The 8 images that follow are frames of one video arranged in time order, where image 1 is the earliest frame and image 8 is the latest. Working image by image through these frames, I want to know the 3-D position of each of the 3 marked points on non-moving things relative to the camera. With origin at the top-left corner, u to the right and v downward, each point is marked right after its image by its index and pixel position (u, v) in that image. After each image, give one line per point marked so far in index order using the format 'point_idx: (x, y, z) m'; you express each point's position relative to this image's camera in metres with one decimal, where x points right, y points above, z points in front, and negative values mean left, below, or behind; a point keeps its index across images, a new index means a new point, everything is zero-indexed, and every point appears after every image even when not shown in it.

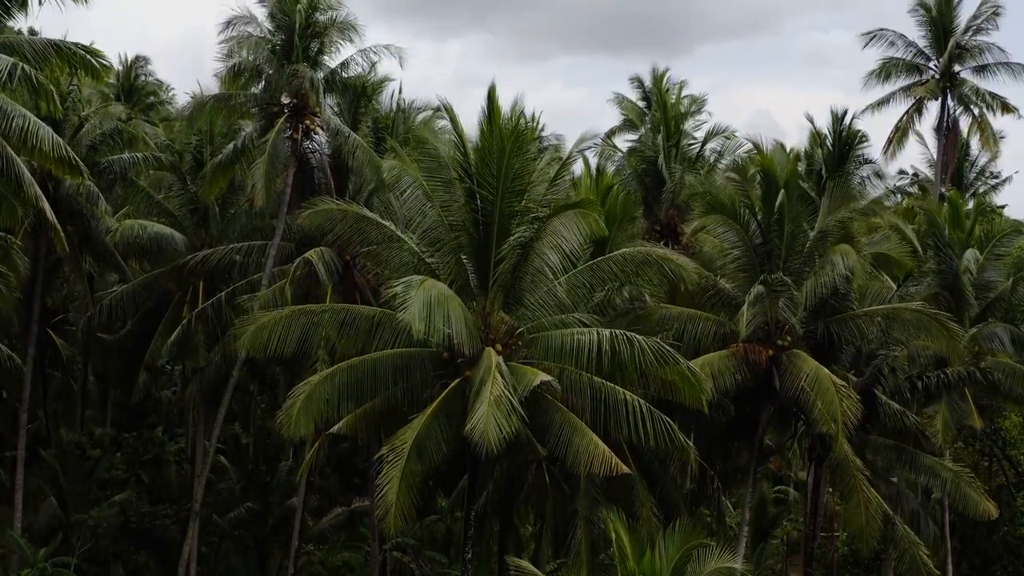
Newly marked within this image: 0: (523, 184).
0: (+0.2, +1.6, +12.7) m
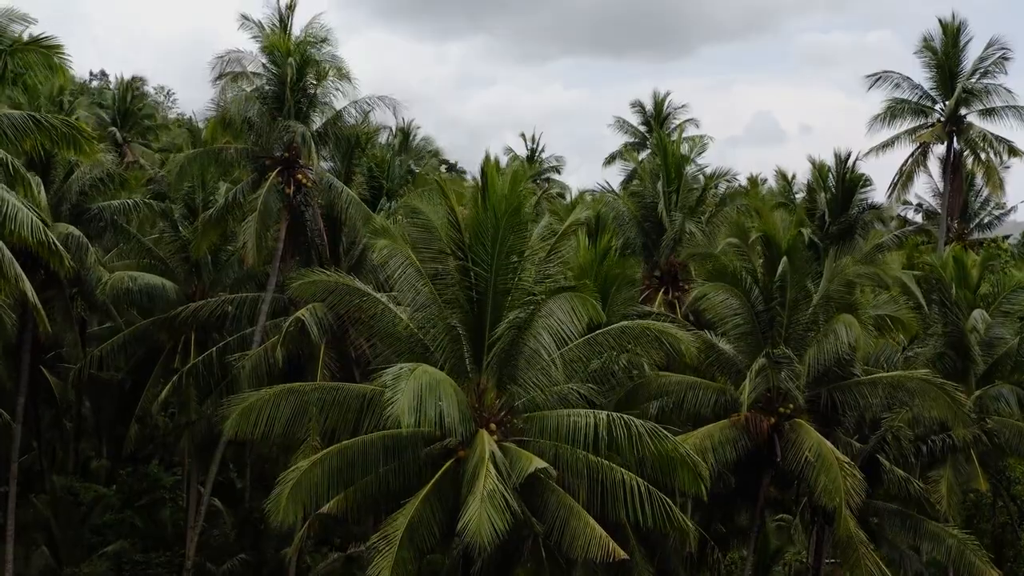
0: (+0.1, +0.4, +12.4) m
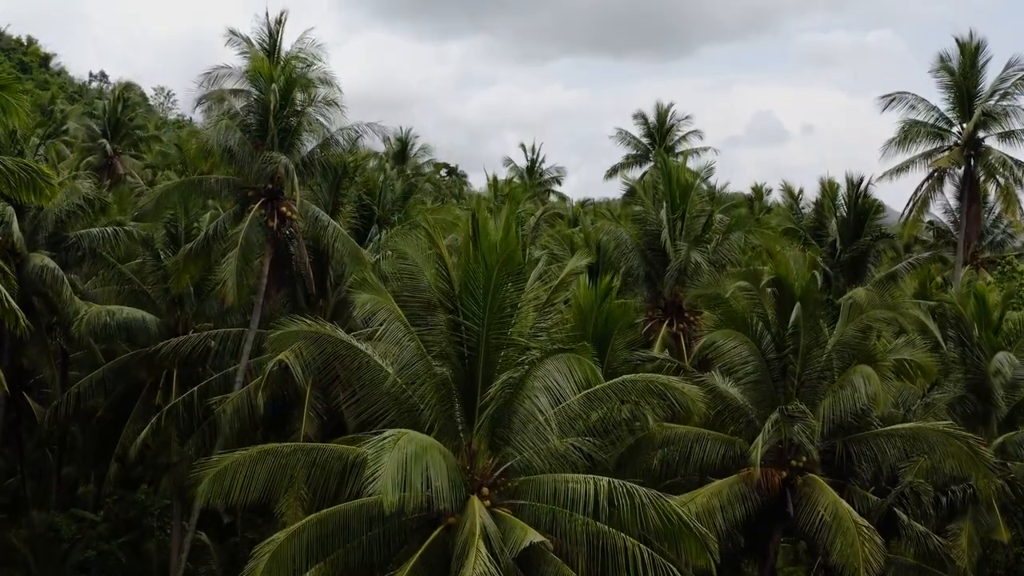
0: (0.0, -0.3, +11.5) m
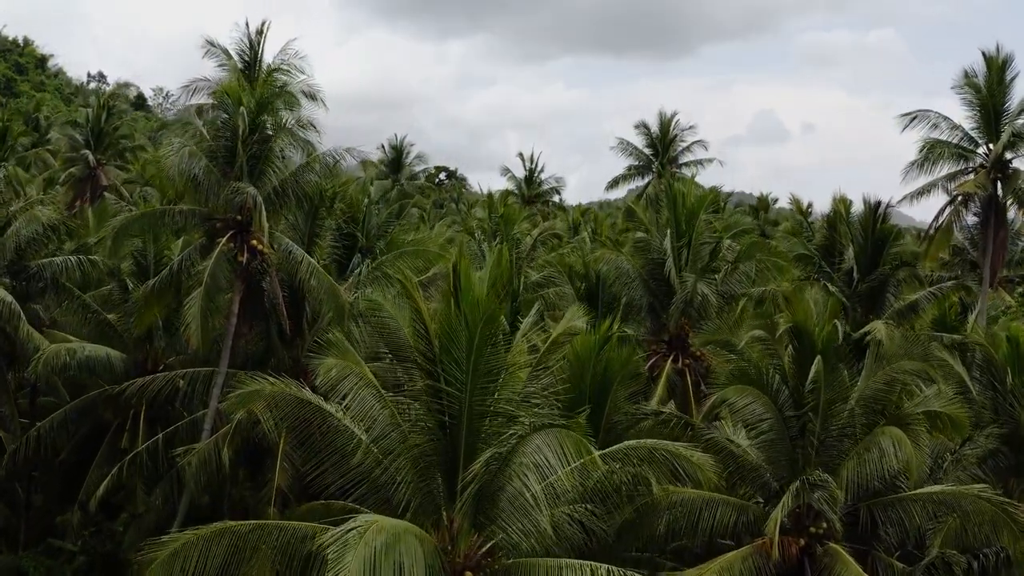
0: (-0.2, -1.1, +10.1) m
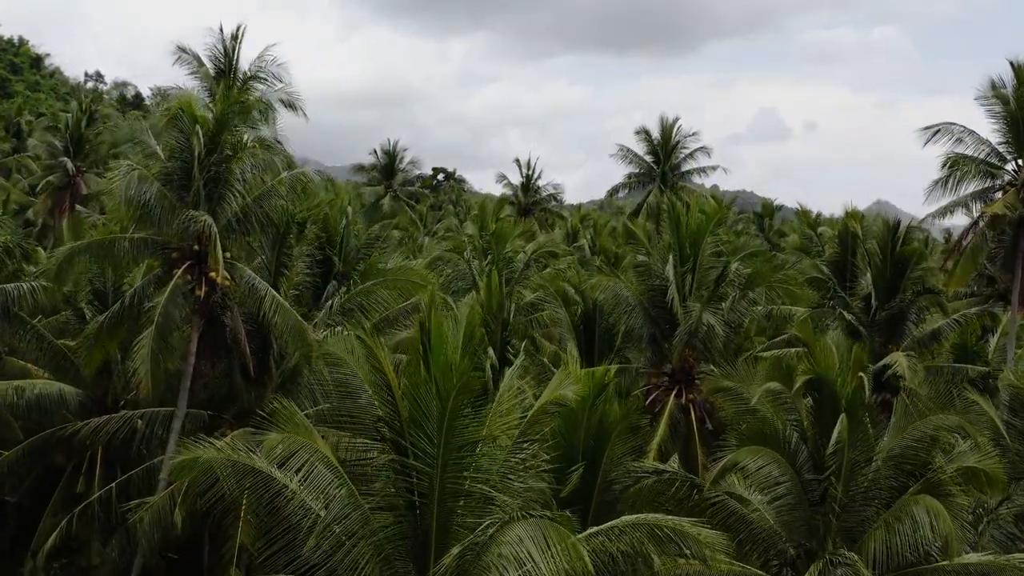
0: (-0.4, -1.7, +8.7) m
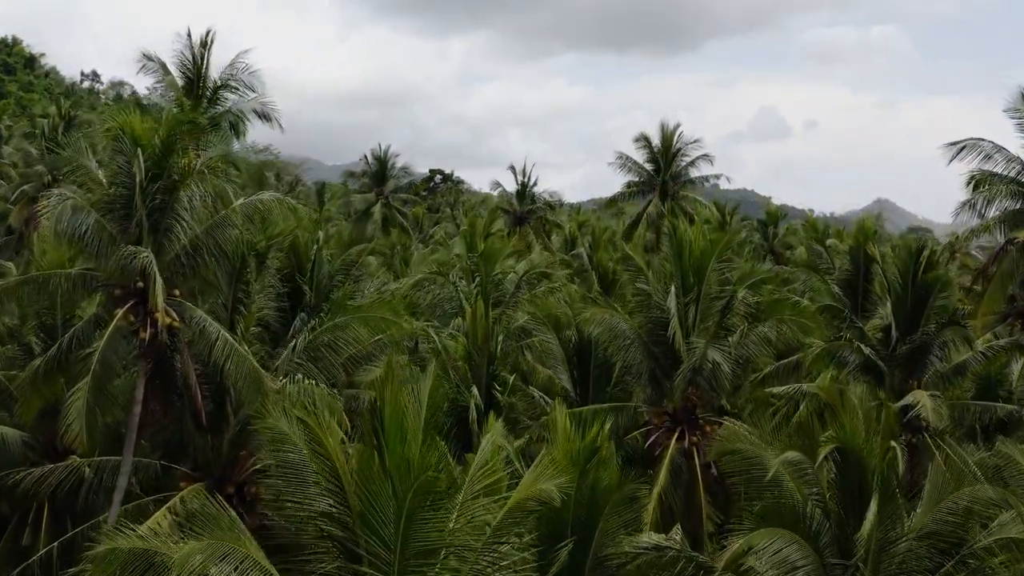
0: (-0.7, -2.3, +7.2) m
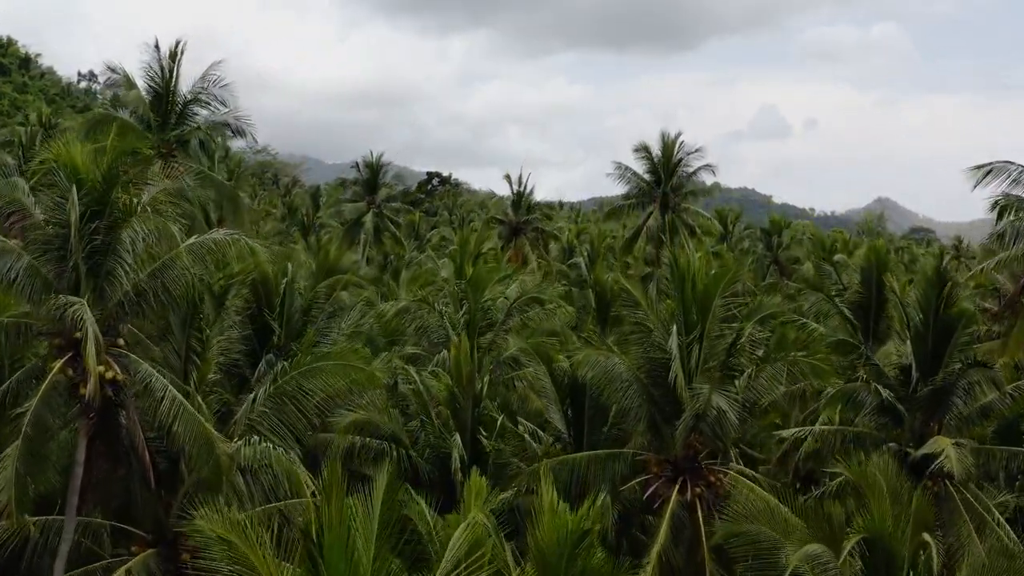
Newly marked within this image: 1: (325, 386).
0: (-0.9, -3.0, +6.0) m
1: (-2.8, -1.4, +12.7) m
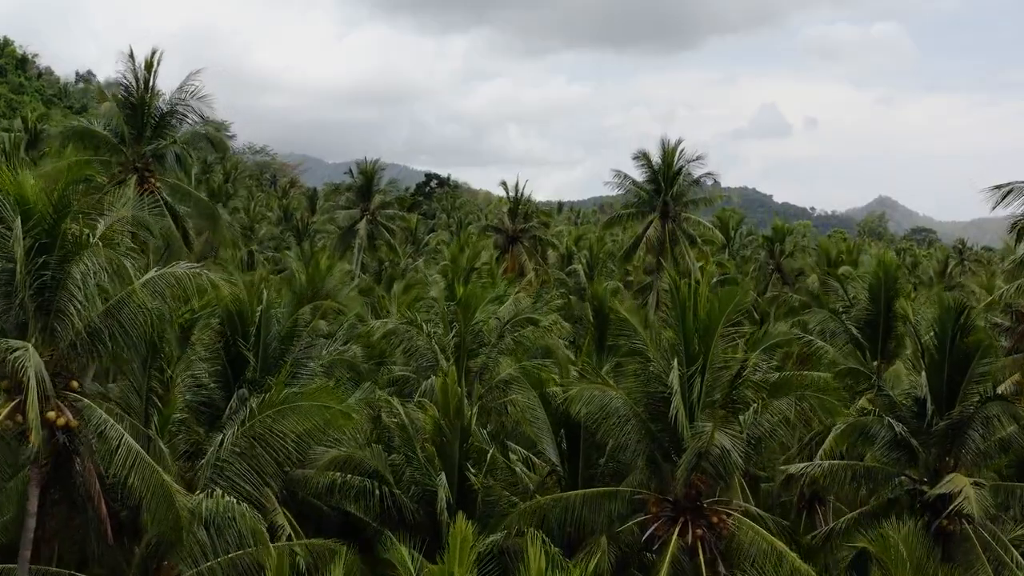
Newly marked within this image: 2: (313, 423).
0: (-1.1, -3.5, +5.1) m
1: (-3.0, -1.9, +11.9) m
2: (-2.8, -1.8, +11.8) m
